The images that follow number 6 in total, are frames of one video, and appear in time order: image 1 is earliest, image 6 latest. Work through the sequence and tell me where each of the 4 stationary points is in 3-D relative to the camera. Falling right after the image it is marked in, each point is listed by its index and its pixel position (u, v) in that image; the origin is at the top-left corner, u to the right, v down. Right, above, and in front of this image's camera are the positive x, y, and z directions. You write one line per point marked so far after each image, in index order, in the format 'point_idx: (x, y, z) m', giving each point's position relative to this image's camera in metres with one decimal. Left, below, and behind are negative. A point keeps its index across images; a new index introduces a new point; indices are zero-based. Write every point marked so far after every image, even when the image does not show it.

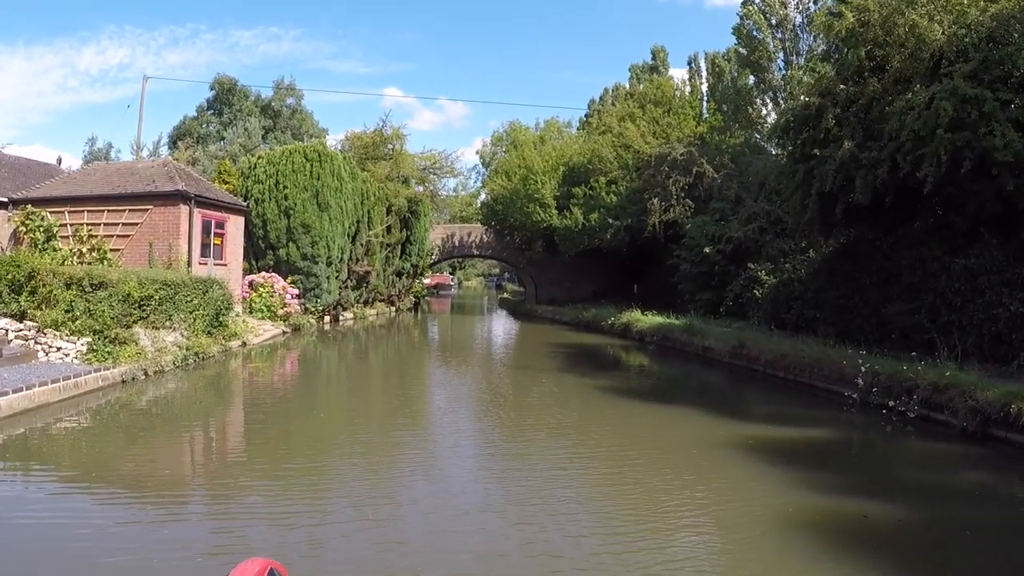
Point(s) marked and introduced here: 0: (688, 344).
0: (+4.4, -1.4, +19.7) m
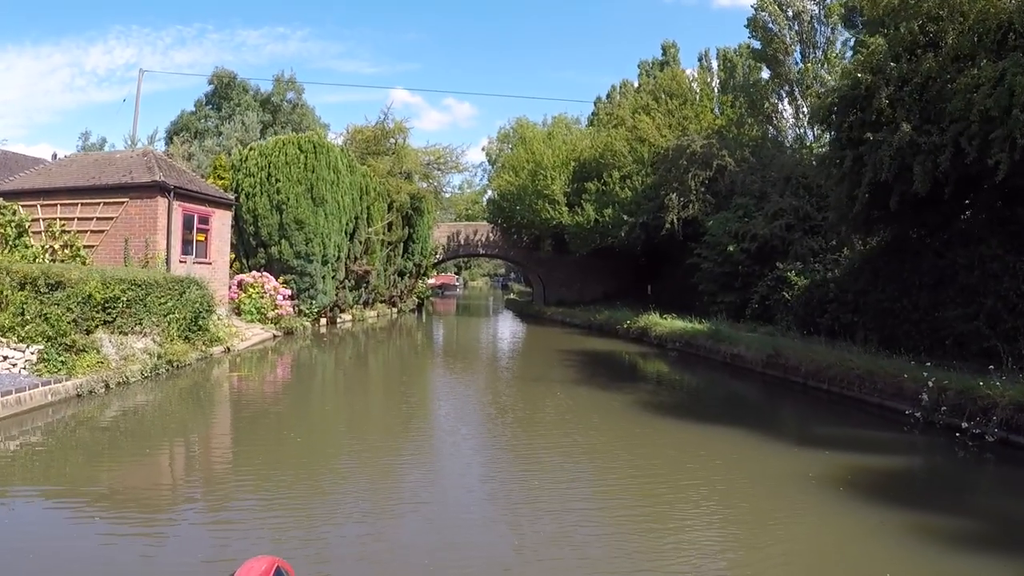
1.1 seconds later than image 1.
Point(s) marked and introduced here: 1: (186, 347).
0: (+4.6, -1.4, +18.0) m
1: (-6.4, -1.2, +15.6) m
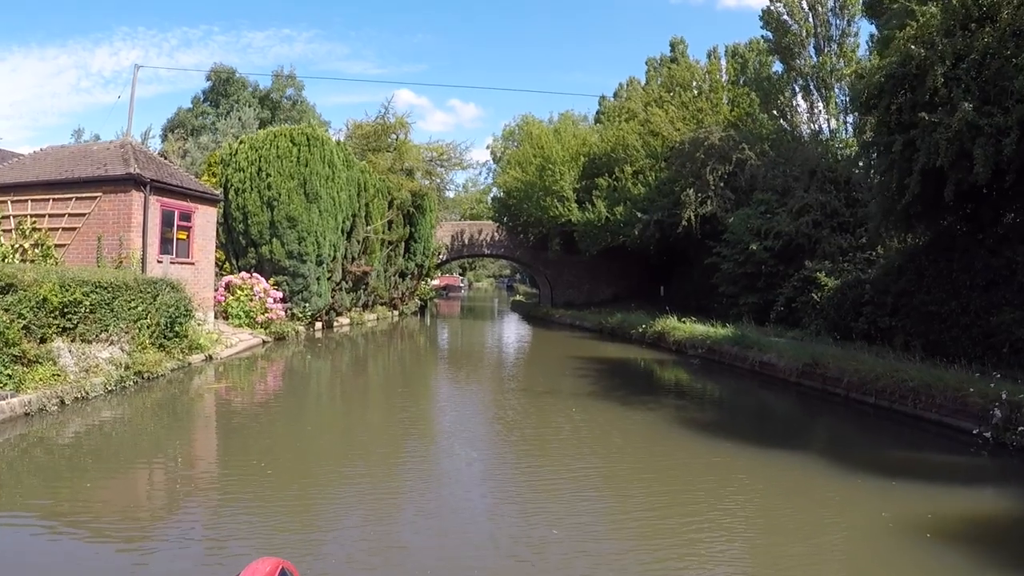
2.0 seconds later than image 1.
0: (+4.7, -1.4, +16.5) m
1: (-6.3, -1.2, +14.2) m
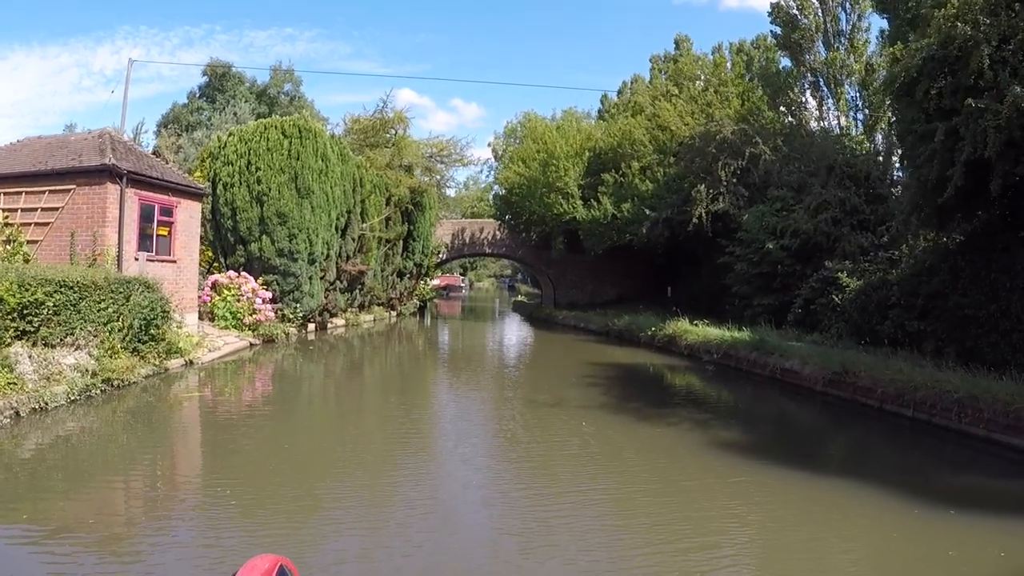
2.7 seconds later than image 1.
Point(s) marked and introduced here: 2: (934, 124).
0: (+4.8, -1.5, +15.4) m
1: (-6.2, -1.2, +13.1) m
2: (+6.3, +2.5, +11.8) m
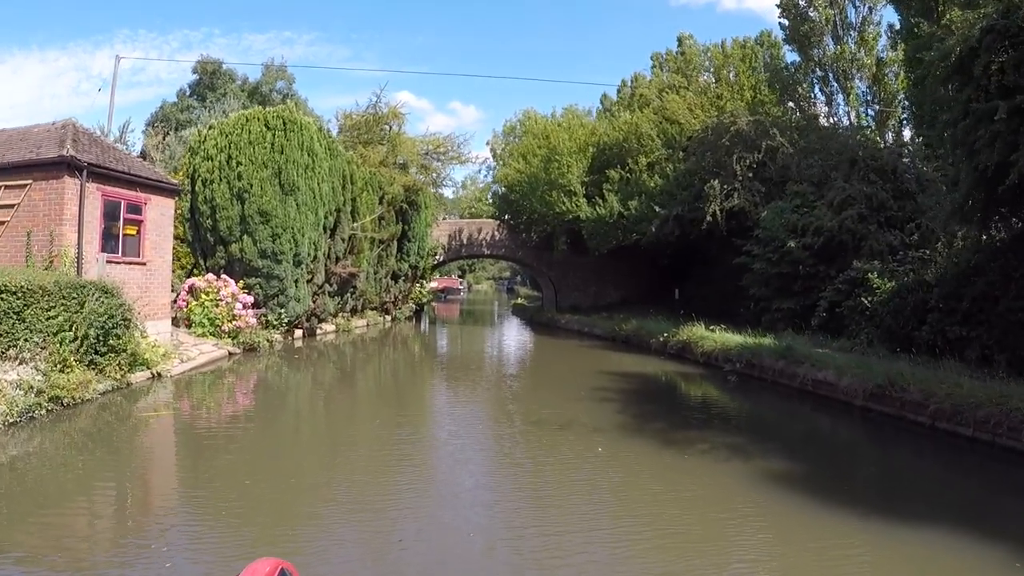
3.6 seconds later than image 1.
0: (+4.8, -1.5, +14.0) m
1: (-6.2, -1.3, +11.7) m
2: (+6.3, +2.4, +10.4) m
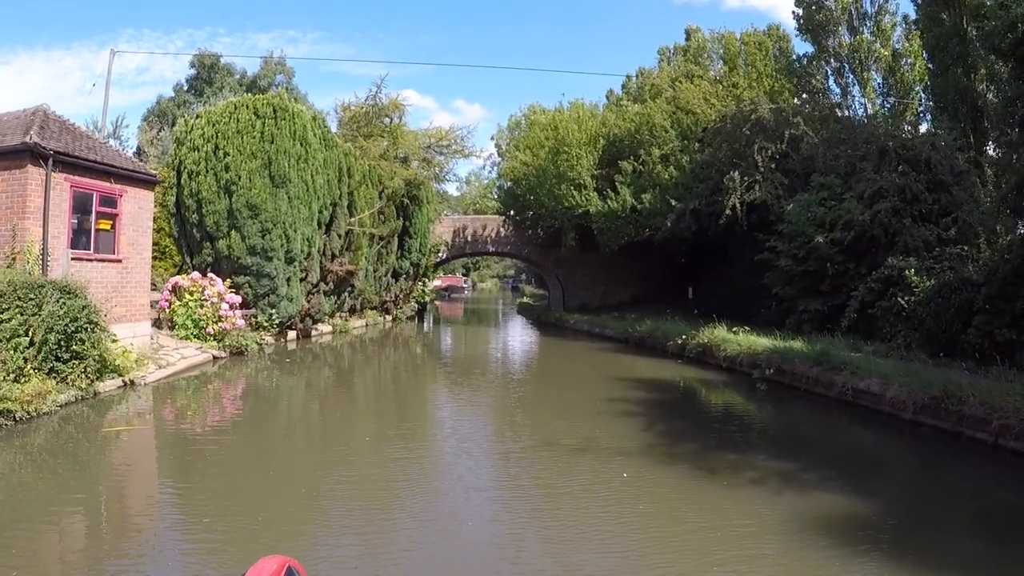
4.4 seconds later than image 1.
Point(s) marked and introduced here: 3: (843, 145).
0: (+4.9, -1.5, +12.8) m
1: (-6.1, -1.3, +10.5) m
2: (+6.4, +2.4, +9.2) m
3: (+8.2, +3.5, +19.5) m
